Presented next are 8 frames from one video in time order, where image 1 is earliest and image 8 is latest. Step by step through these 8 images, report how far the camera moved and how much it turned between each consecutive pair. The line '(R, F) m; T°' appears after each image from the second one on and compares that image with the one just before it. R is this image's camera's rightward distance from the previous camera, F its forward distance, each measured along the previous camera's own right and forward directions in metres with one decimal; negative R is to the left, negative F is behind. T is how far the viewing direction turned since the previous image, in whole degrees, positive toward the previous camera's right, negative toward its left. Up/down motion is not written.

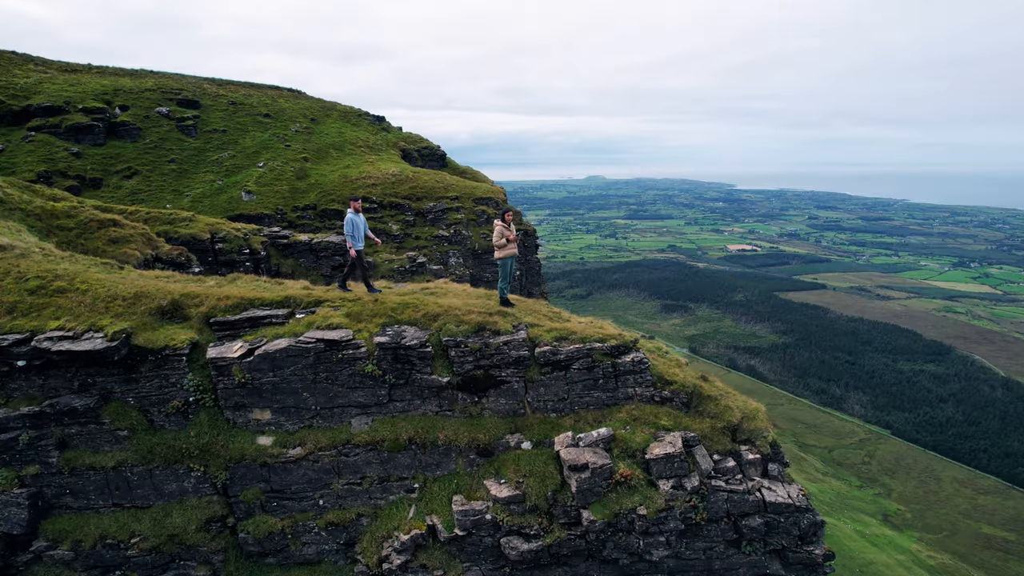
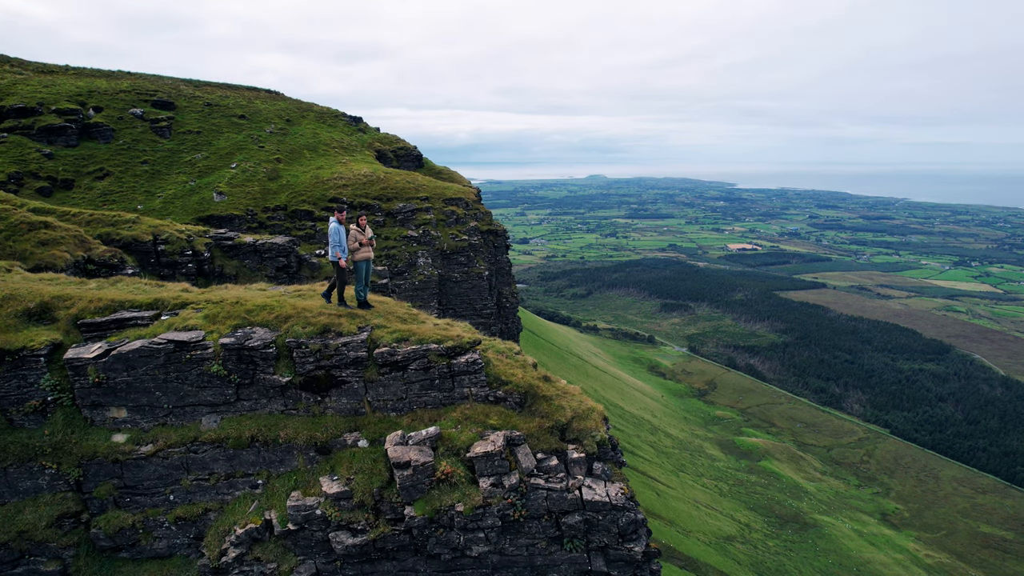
(+3.4, -0.4) m; 0°
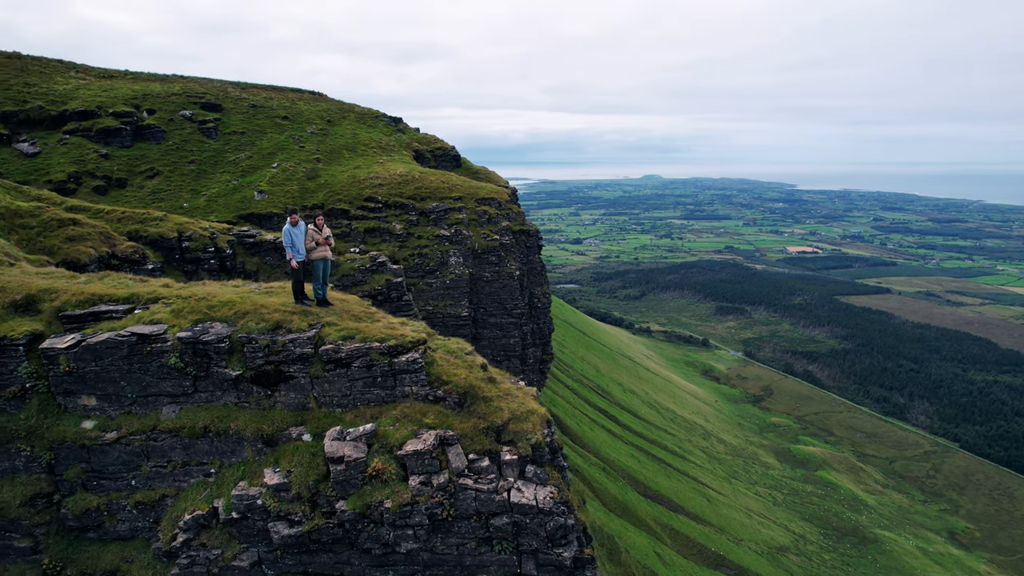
(+2.3, 0.0) m; -5°
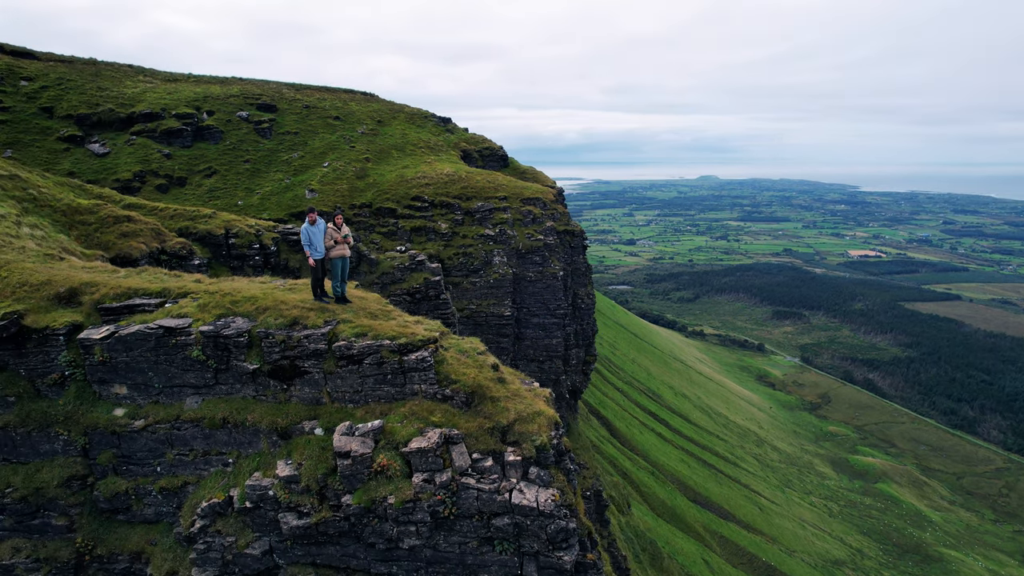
(+0.9, 0.0) m; -4°
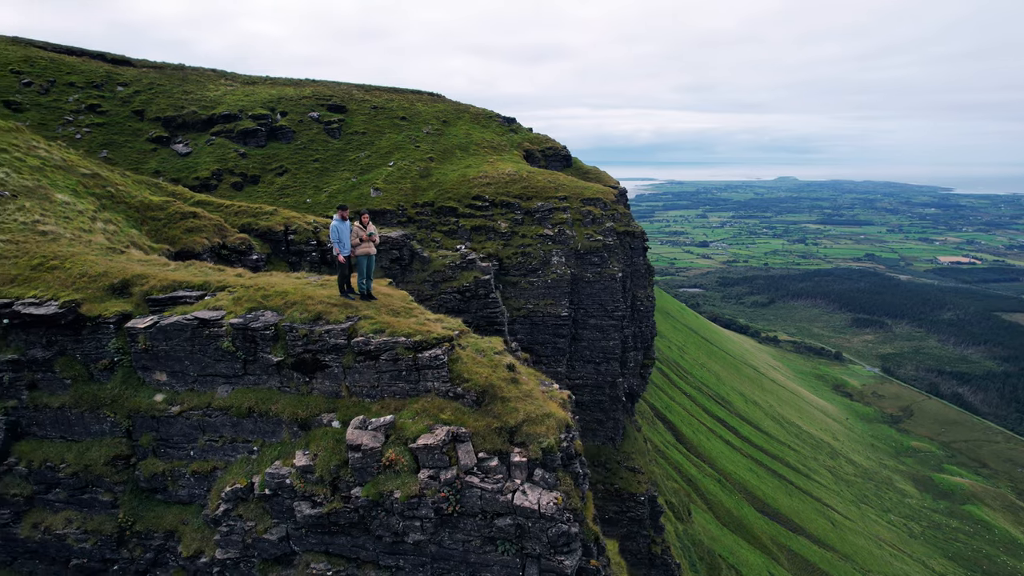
(+1.2, +0.1) m; -6°
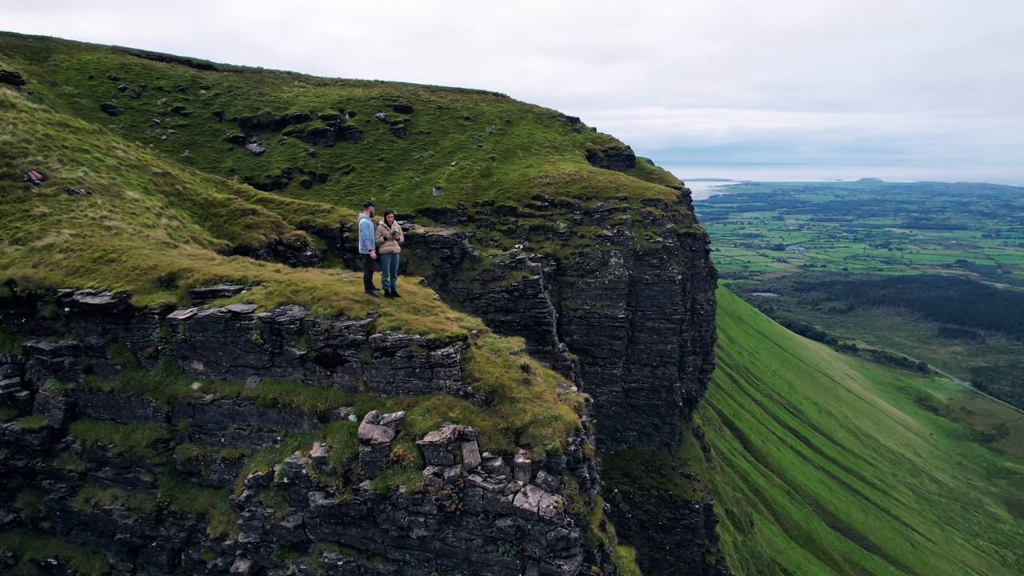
(+1.2, +0.1) m; -6°
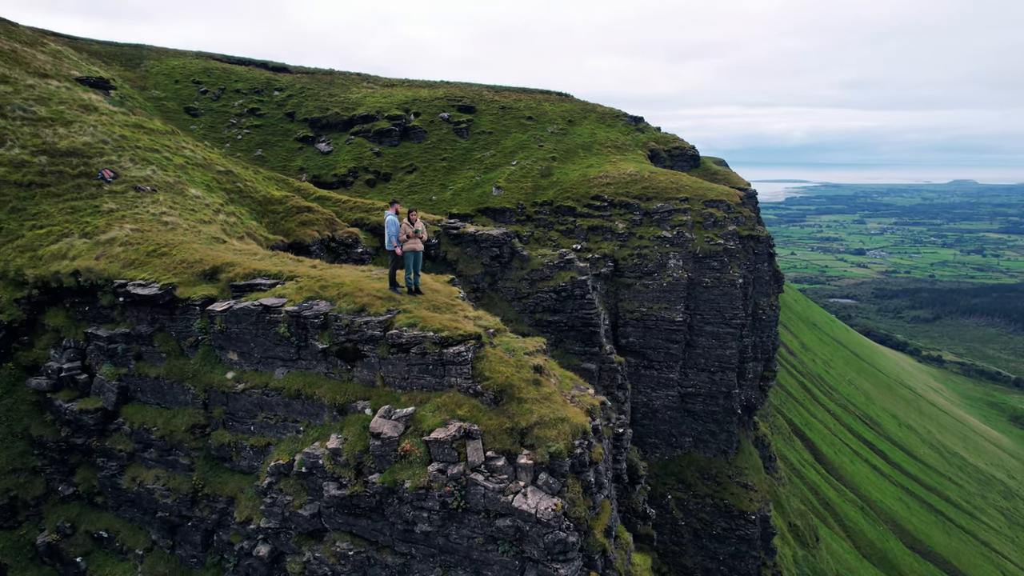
(+1.2, +0.1) m; -6°
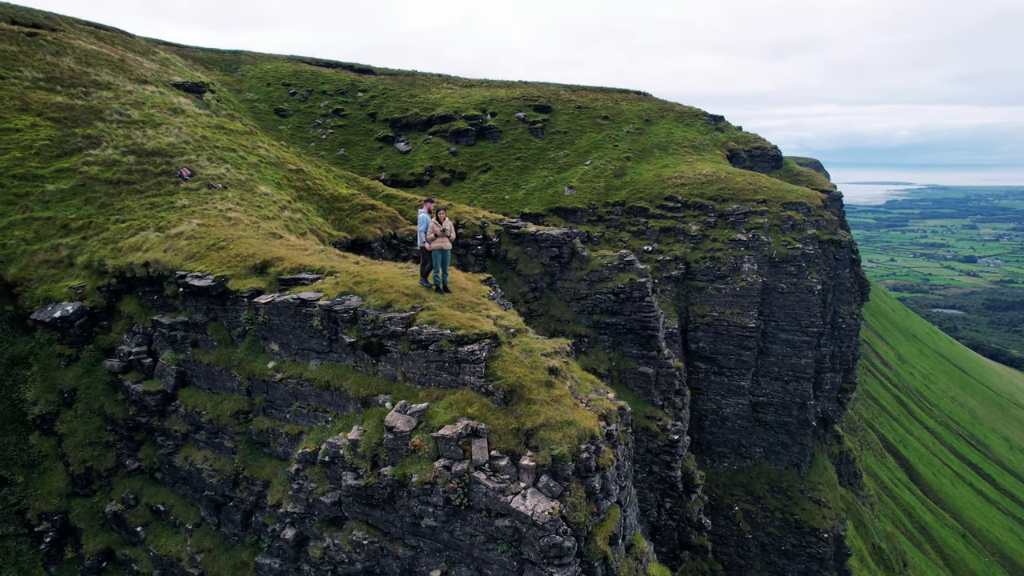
(+1.5, +0.1) m; -7°
